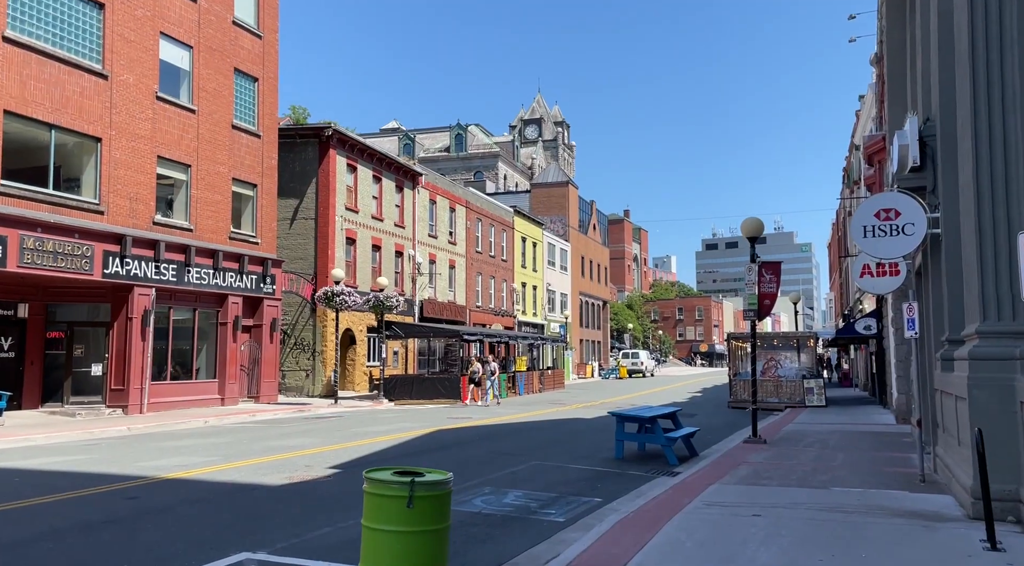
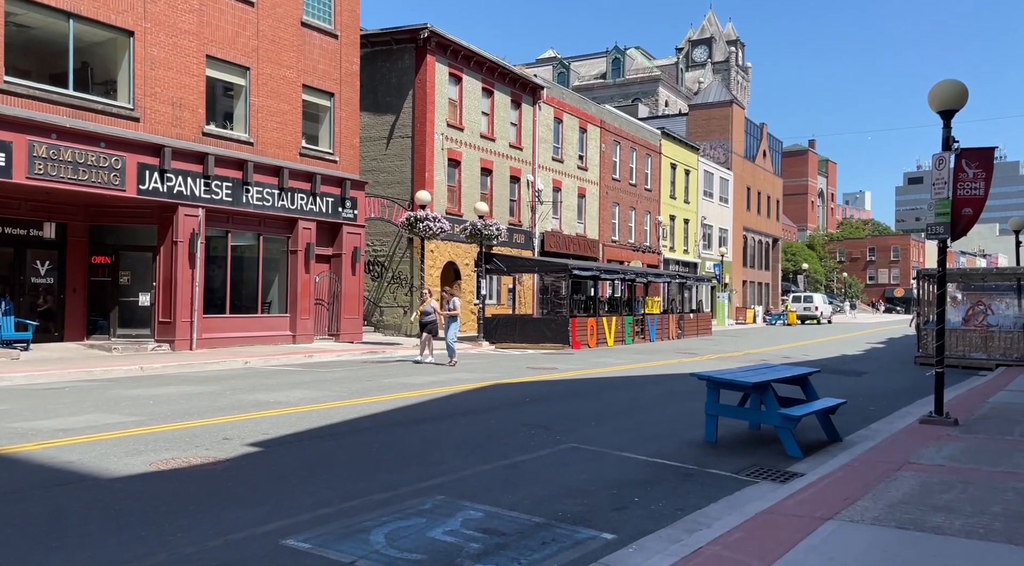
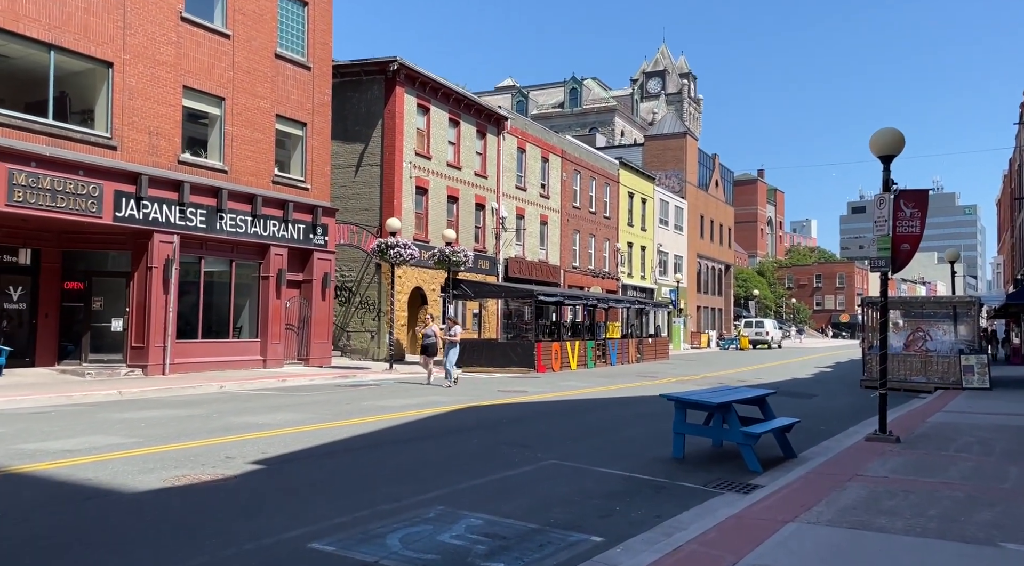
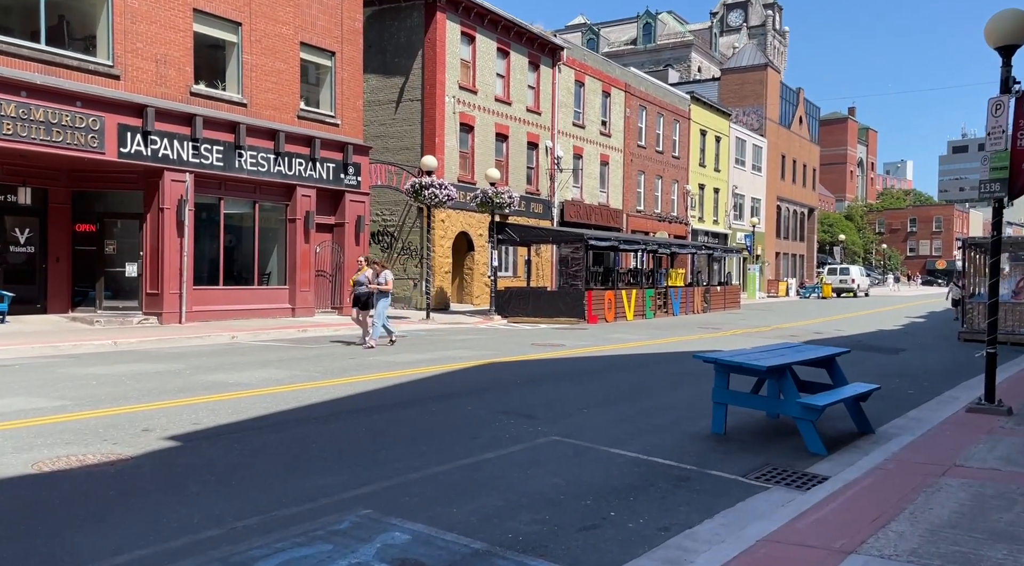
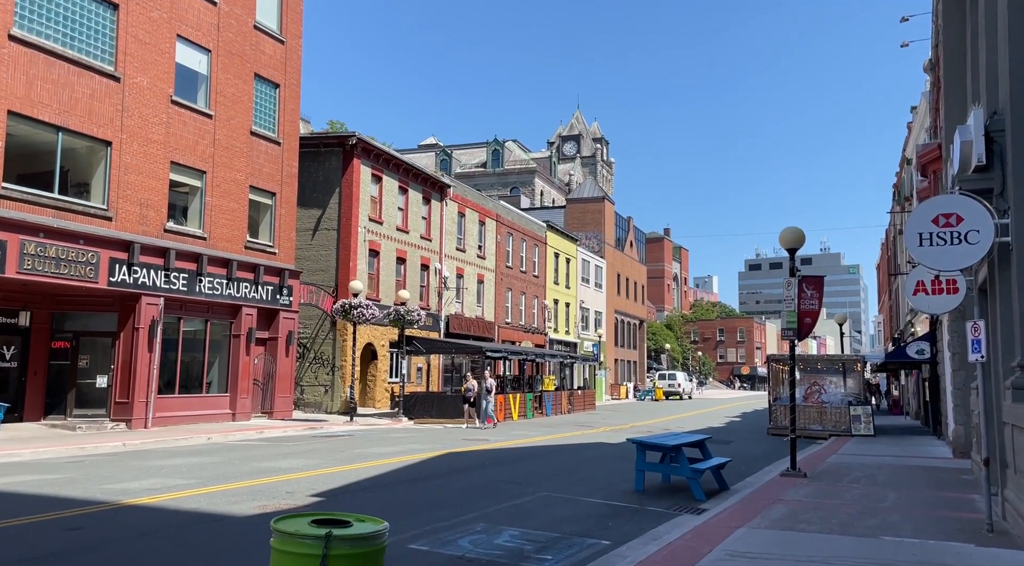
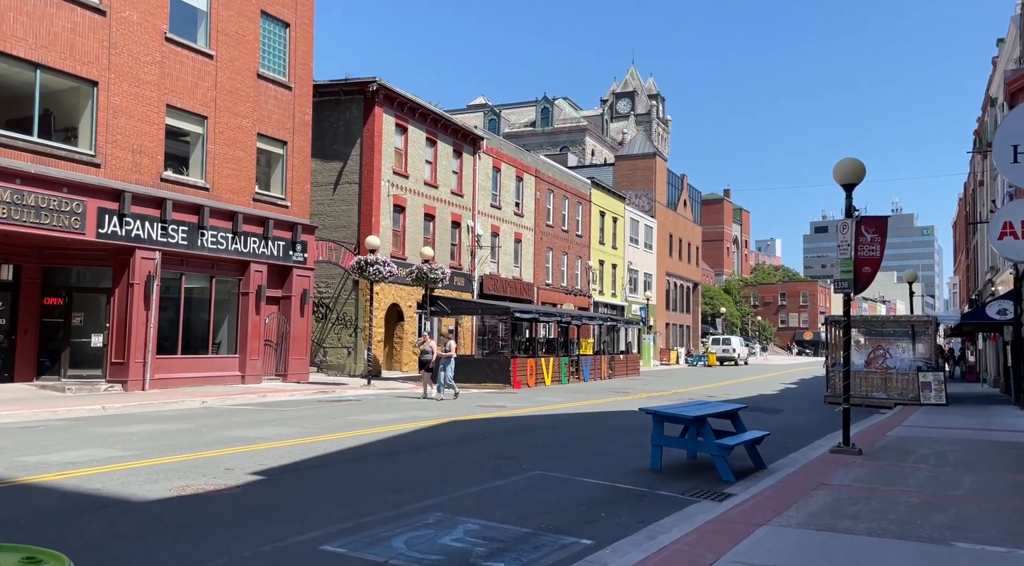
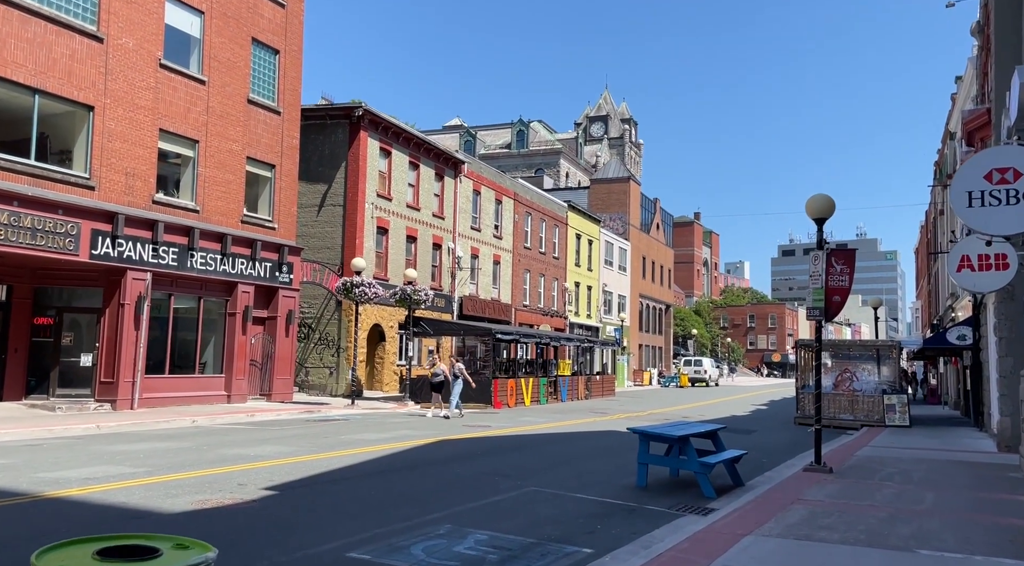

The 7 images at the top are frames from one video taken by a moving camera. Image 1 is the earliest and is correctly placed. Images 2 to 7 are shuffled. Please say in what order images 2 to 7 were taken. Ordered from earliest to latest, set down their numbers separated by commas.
5, 7, 6, 3, 2, 4
